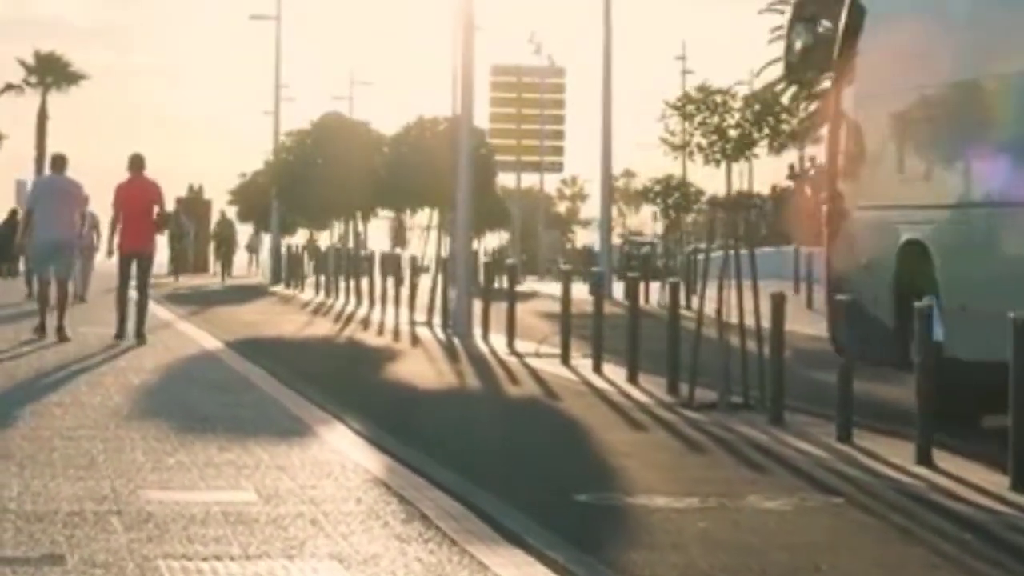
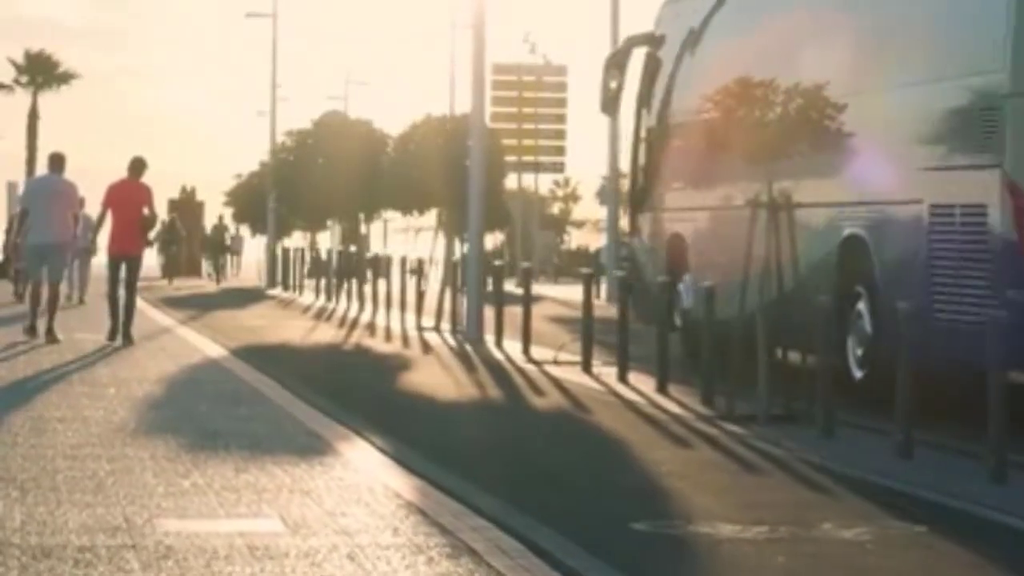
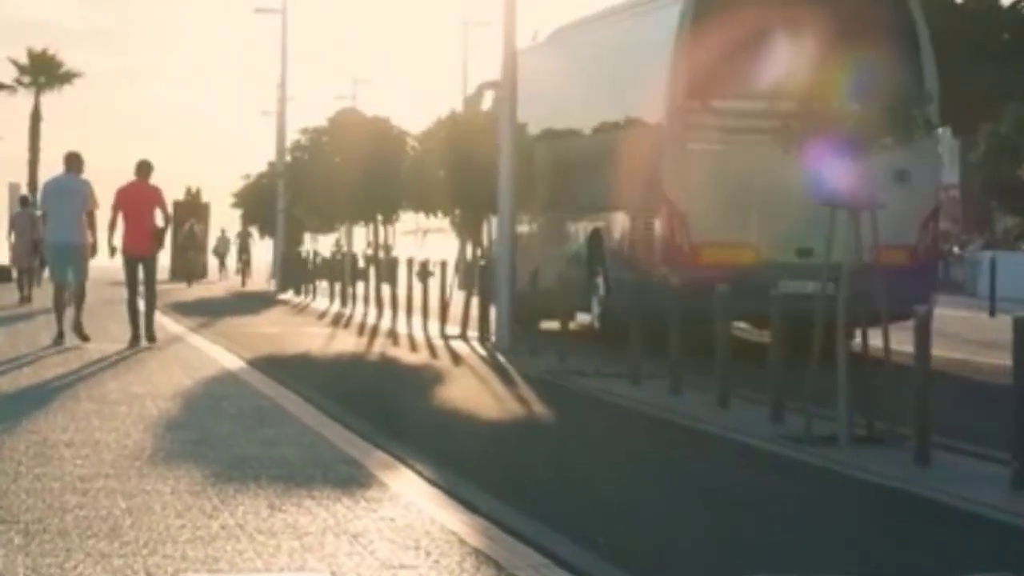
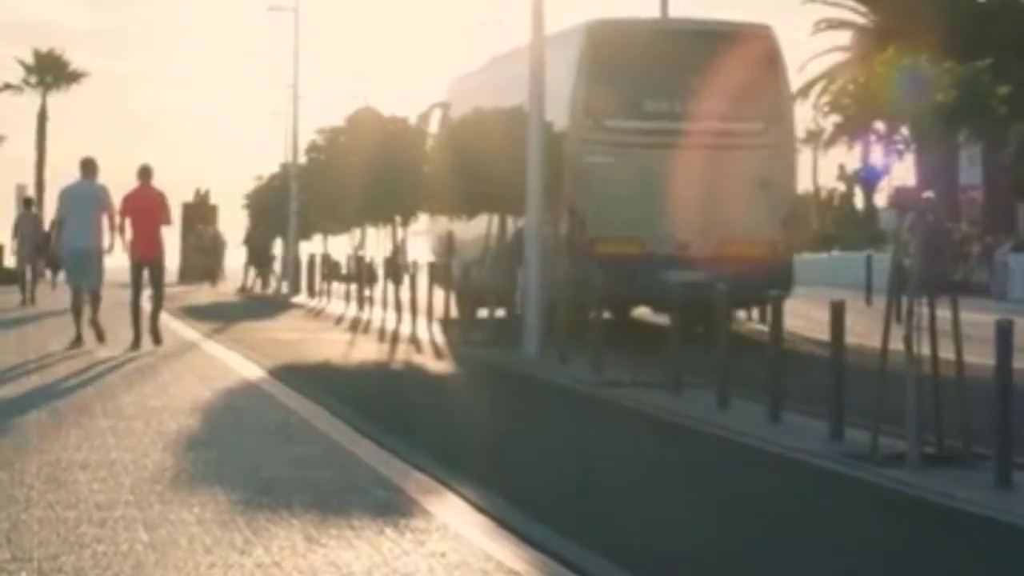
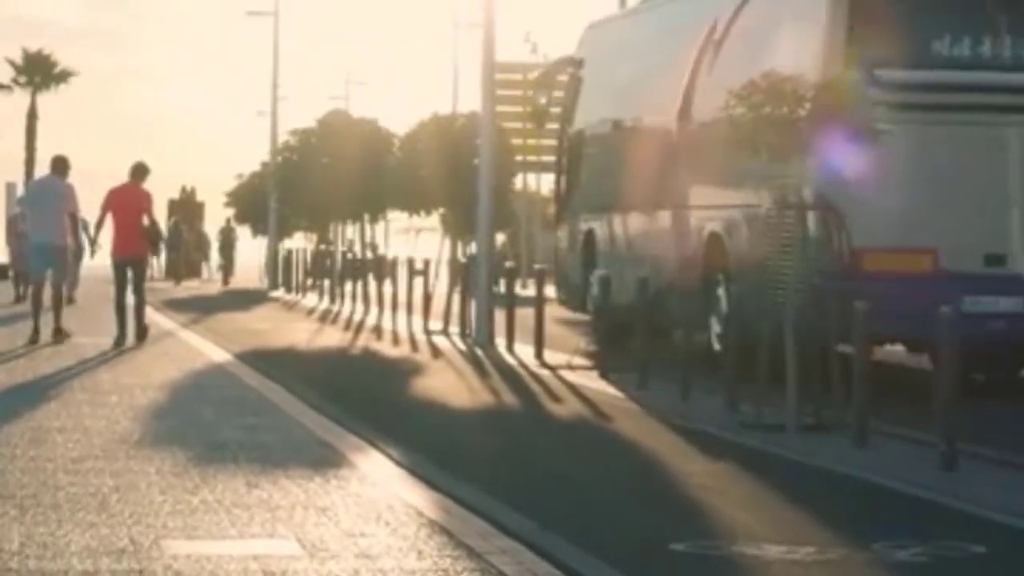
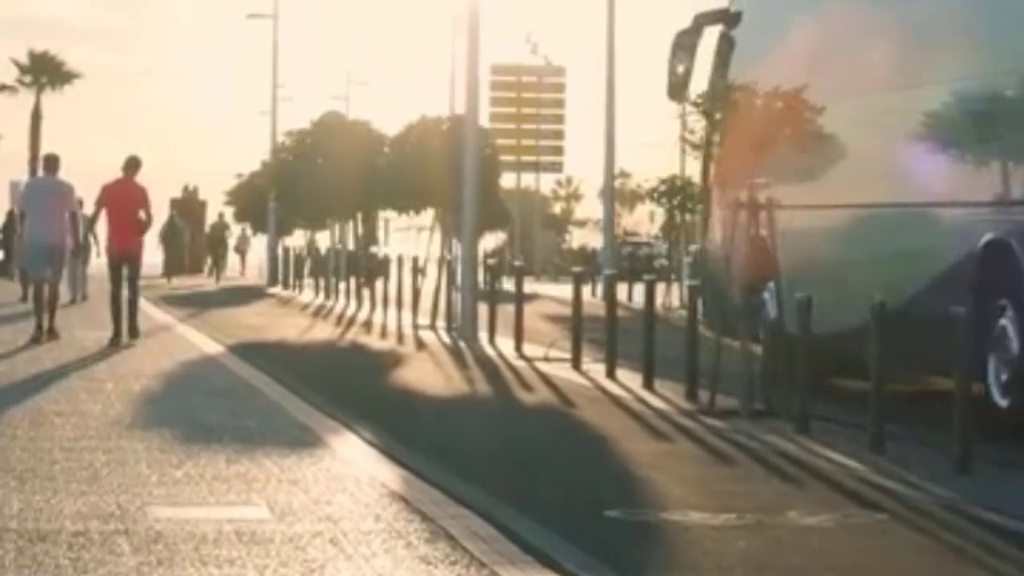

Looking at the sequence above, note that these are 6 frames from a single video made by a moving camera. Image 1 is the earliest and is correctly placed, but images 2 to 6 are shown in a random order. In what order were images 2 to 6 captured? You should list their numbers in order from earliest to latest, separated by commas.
6, 2, 5, 3, 4
